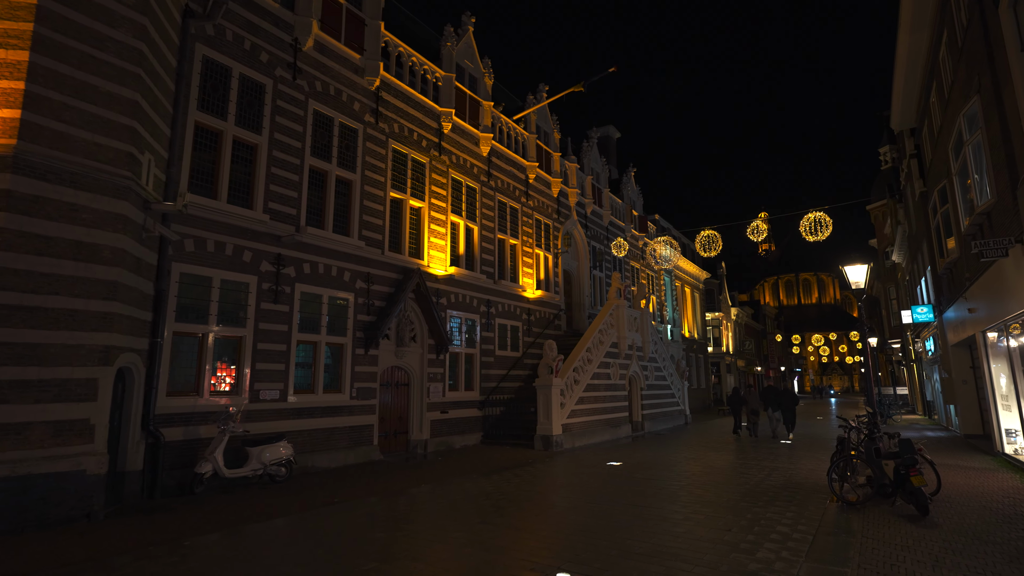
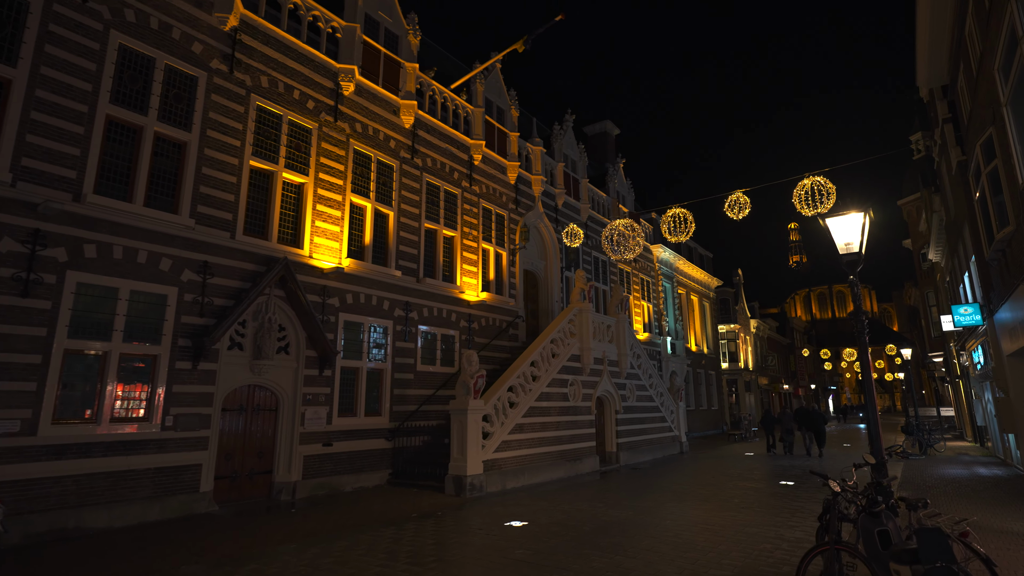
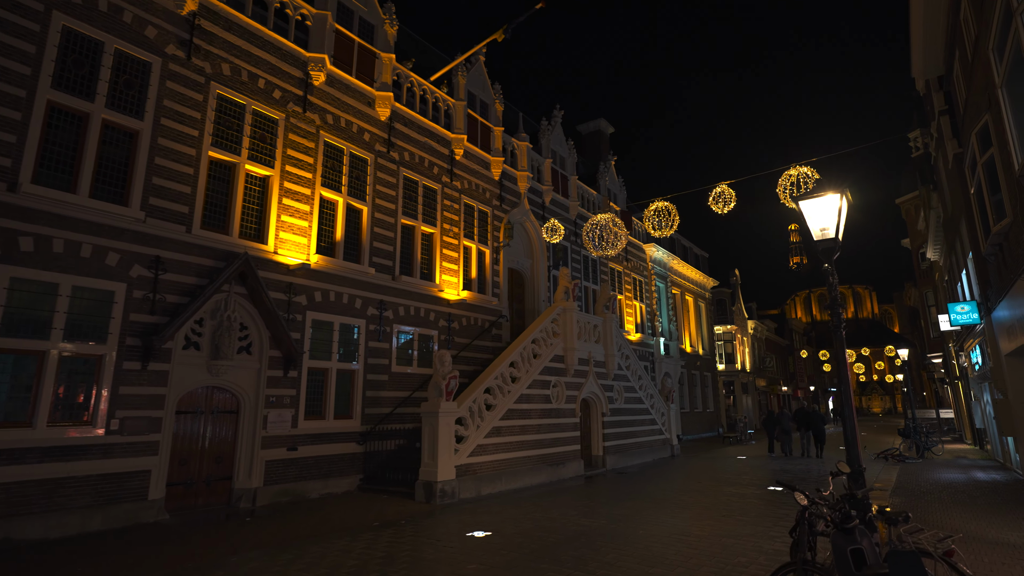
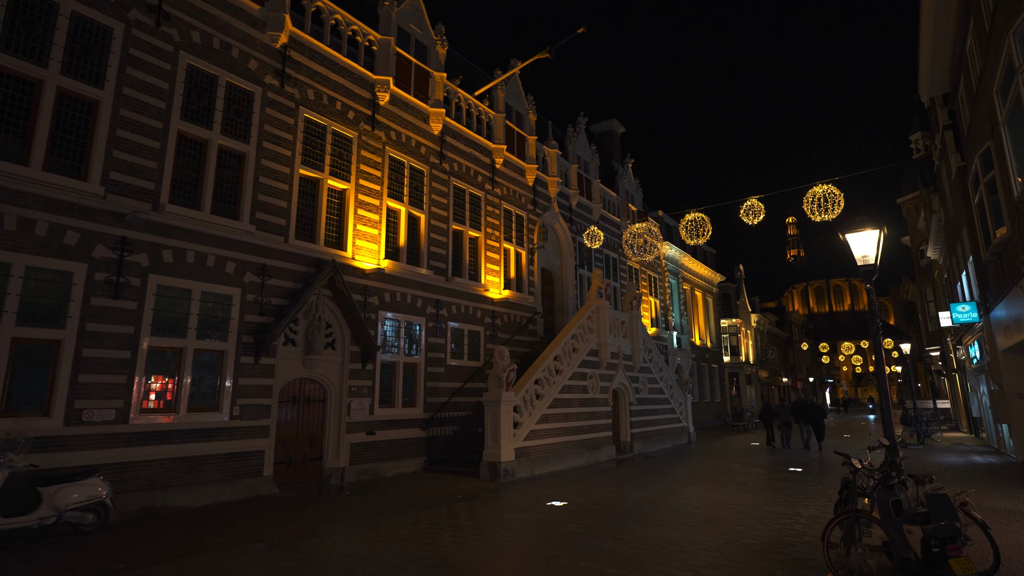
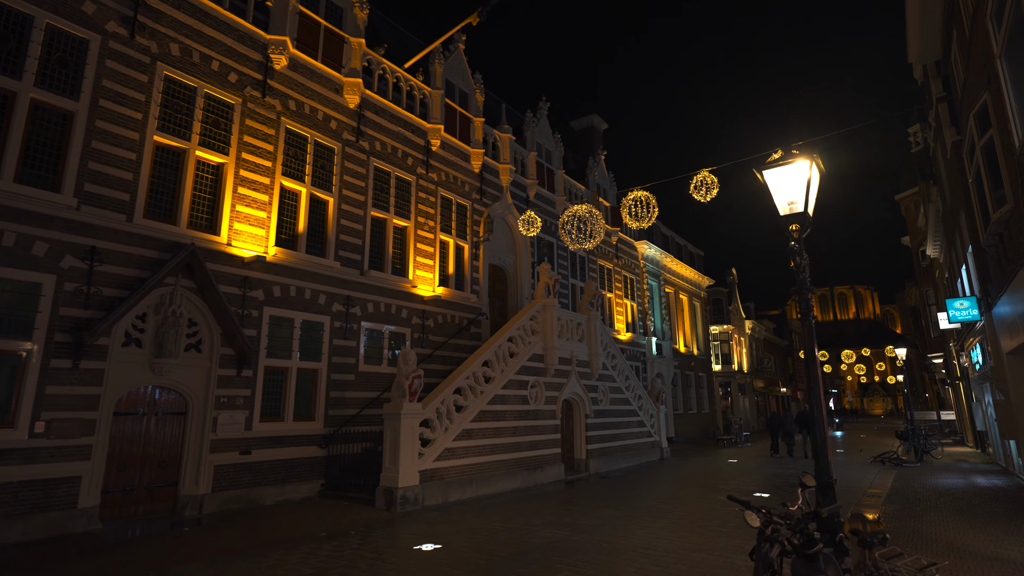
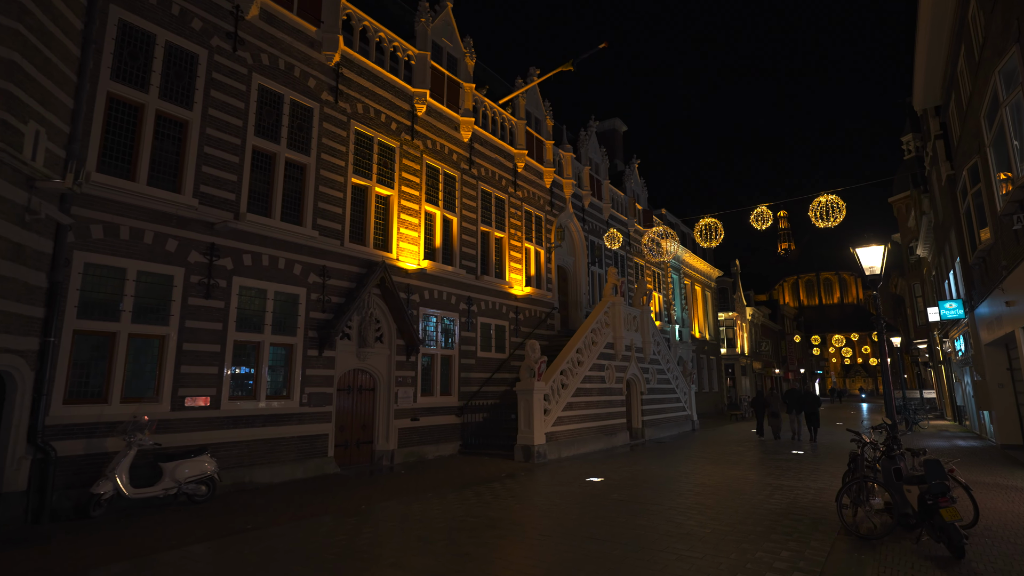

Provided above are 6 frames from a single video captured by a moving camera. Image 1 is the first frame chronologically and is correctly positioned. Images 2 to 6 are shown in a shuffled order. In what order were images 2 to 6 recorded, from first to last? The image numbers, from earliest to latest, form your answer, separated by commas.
6, 4, 2, 3, 5
